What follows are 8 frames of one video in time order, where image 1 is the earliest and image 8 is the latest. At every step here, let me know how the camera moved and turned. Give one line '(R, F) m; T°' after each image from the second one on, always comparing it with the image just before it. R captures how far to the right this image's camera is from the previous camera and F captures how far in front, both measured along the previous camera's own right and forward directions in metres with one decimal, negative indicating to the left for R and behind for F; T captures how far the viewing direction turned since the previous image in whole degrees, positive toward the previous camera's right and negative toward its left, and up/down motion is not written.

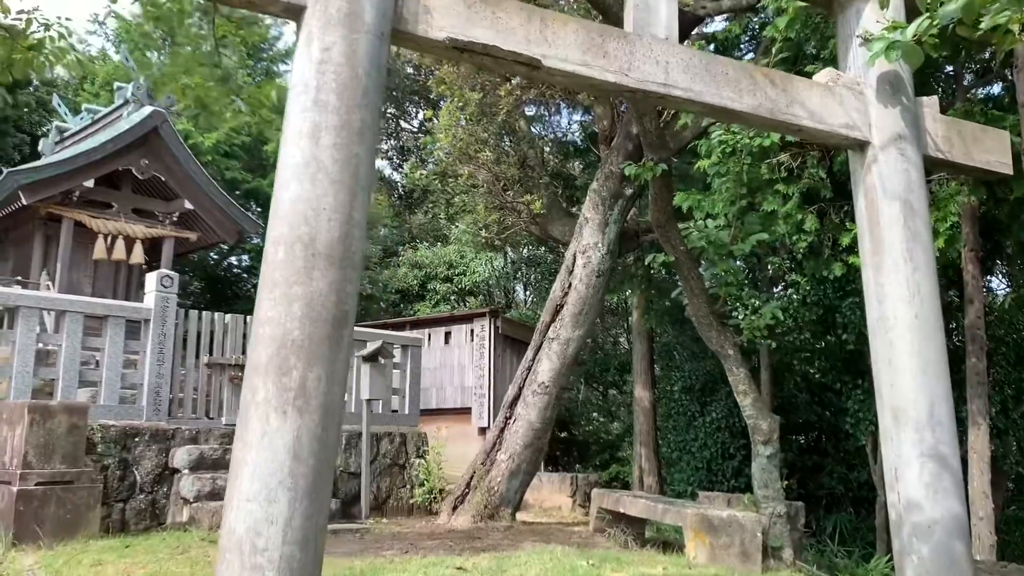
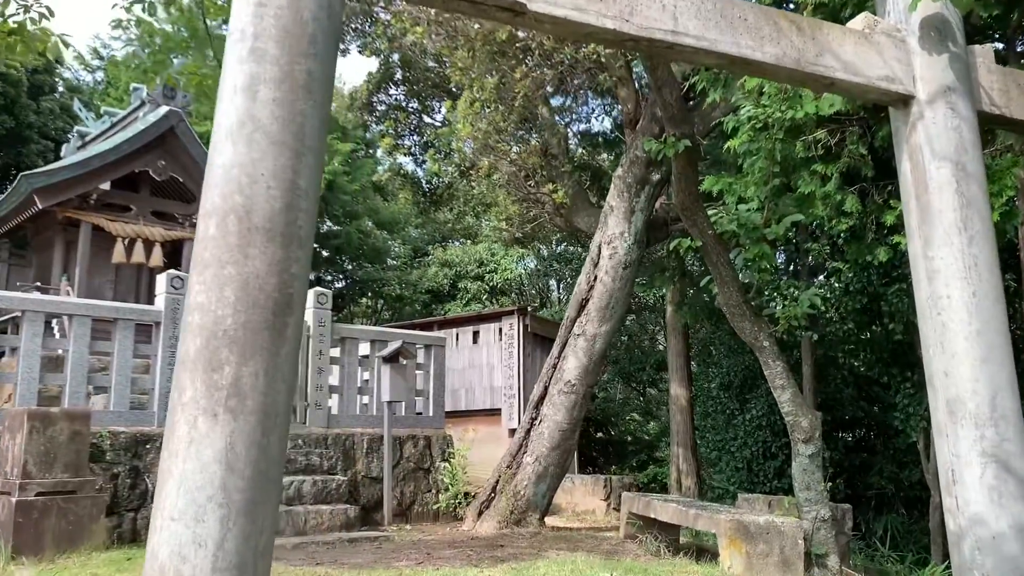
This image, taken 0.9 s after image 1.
(+0.1, +0.4) m; -3°
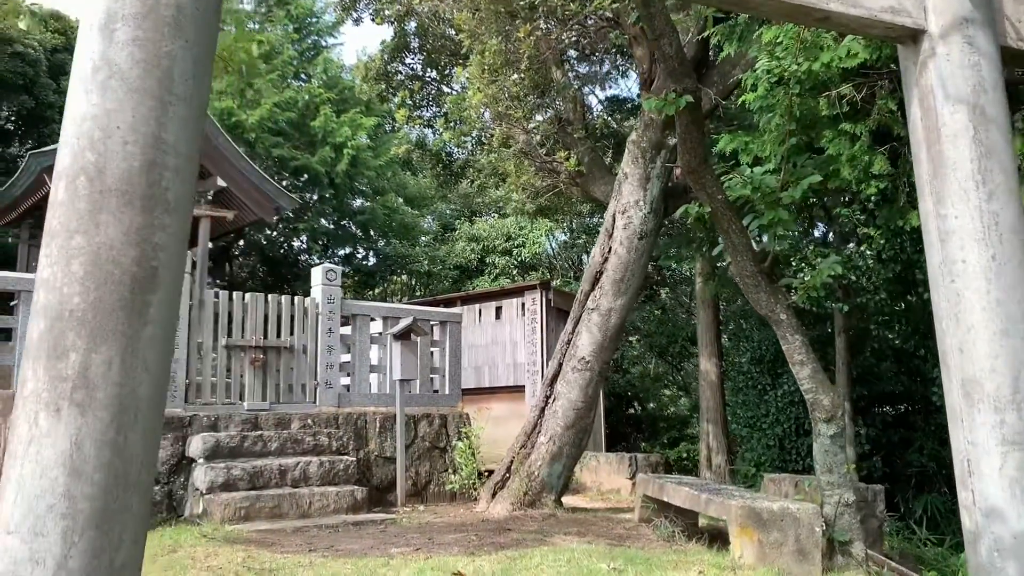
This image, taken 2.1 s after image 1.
(+0.3, +0.3) m; -3°
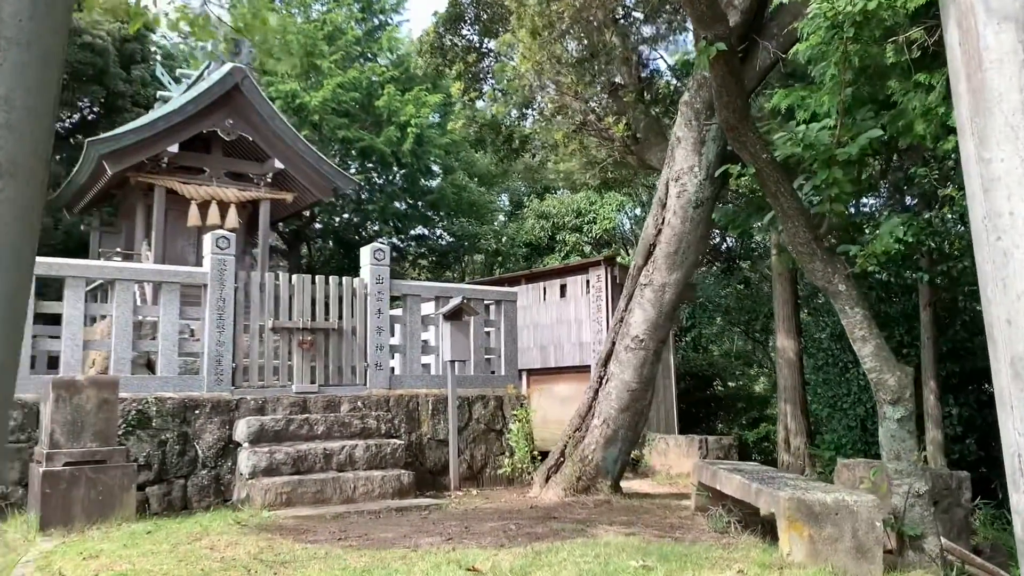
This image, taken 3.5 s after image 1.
(+0.3, +0.3) m; -6°
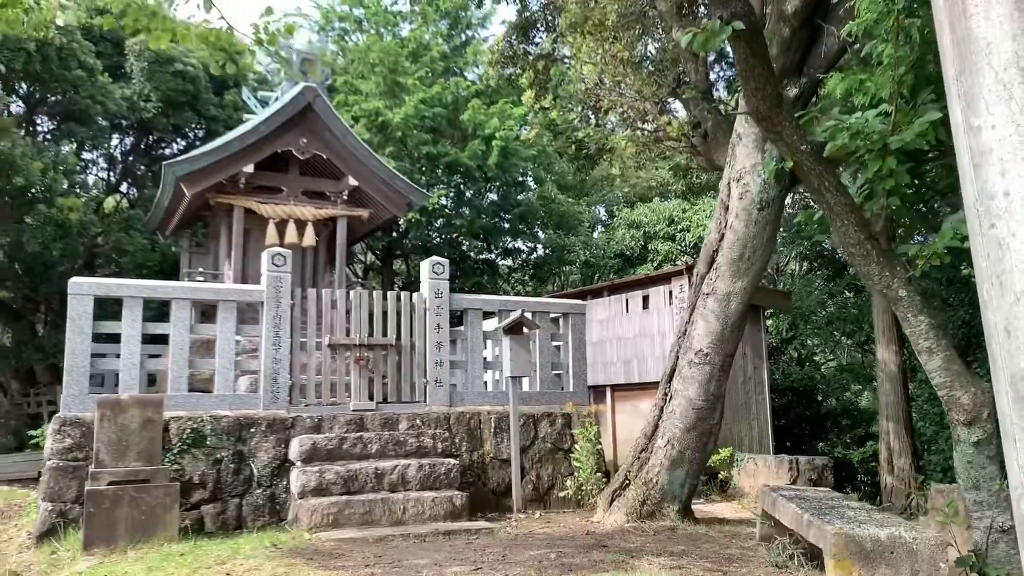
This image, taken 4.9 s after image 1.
(+0.5, +0.3) m; -8°
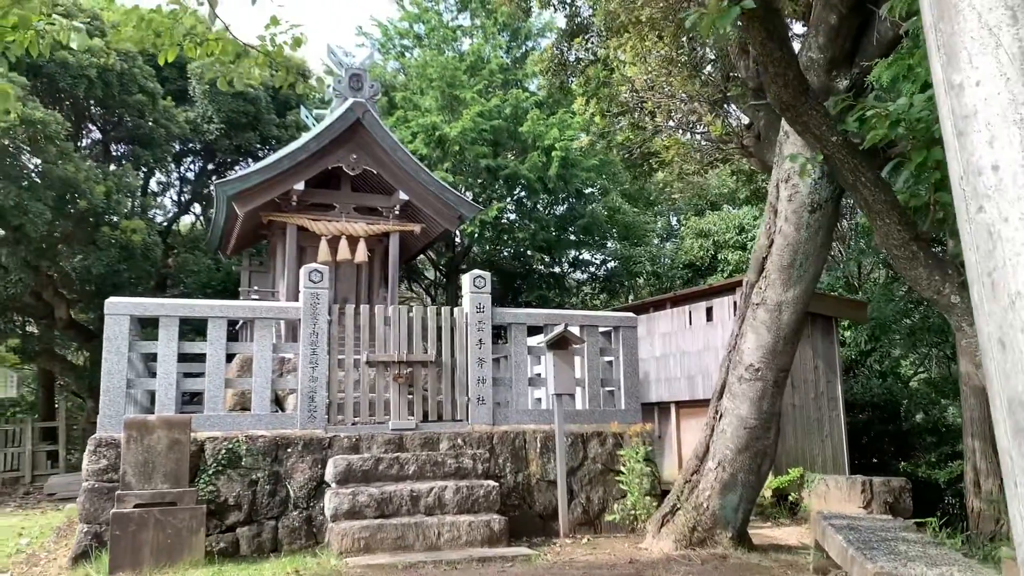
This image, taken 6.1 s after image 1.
(+0.3, +0.3) m; -6°
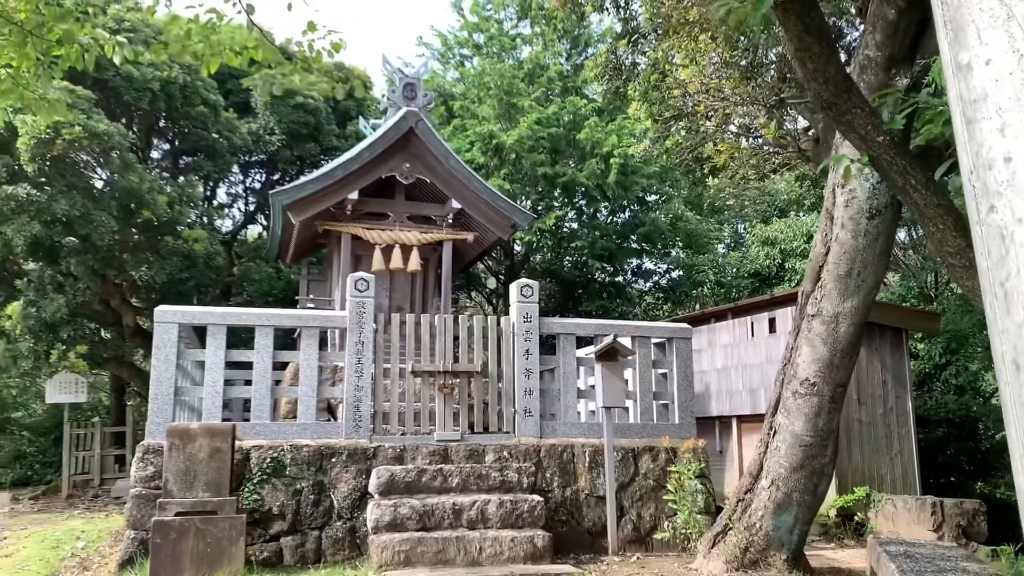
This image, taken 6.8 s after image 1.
(+0.2, +0.1) m; -5°
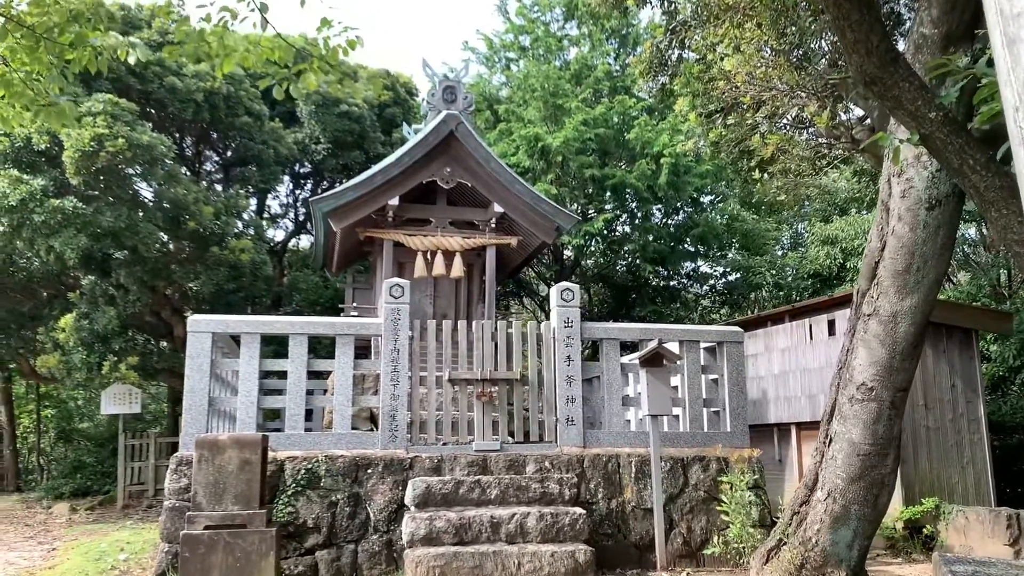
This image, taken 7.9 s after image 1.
(+0.2, +0.2) m; -4°
